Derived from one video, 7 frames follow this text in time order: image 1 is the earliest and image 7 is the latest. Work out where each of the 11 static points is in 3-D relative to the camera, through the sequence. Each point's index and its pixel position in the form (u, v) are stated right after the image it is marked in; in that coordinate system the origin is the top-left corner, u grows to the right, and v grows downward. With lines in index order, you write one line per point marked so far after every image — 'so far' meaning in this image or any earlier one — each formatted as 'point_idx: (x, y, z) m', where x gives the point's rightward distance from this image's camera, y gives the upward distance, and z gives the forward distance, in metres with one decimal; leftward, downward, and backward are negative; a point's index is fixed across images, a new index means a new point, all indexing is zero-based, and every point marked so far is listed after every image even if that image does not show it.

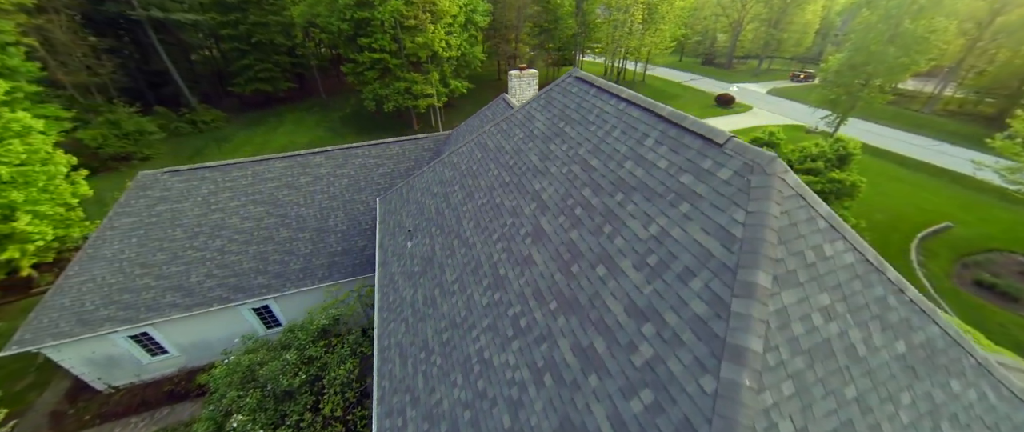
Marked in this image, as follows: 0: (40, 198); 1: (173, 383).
0: (-20.9, +0.8, +15.3) m
1: (-13.6, -6.3, +13.6) m
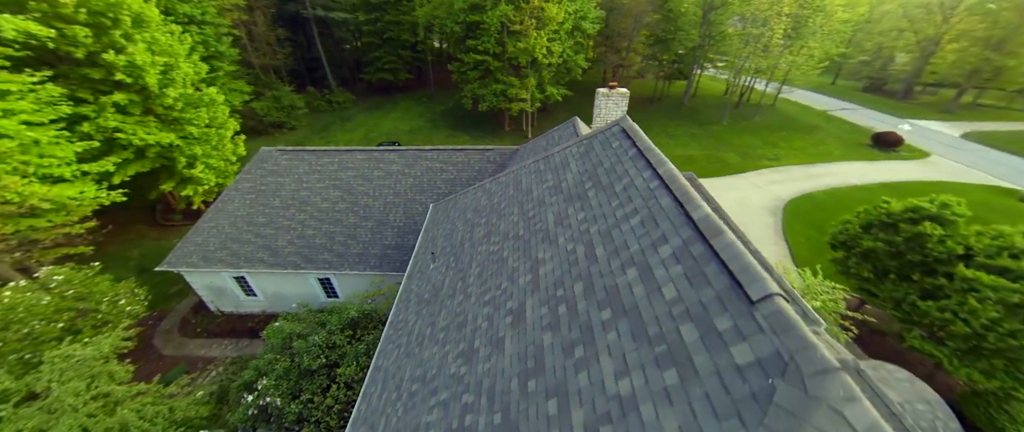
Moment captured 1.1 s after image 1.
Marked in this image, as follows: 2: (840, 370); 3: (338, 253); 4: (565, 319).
0: (-17.3, +3.6, +19.7) m
1: (-12.4, -4.8, +16.3) m
2: (+2.2, -1.1, +2.3) m
3: (-7.5, -1.5, +14.8) m
4: (+0.7, -1.4, +4.7) m
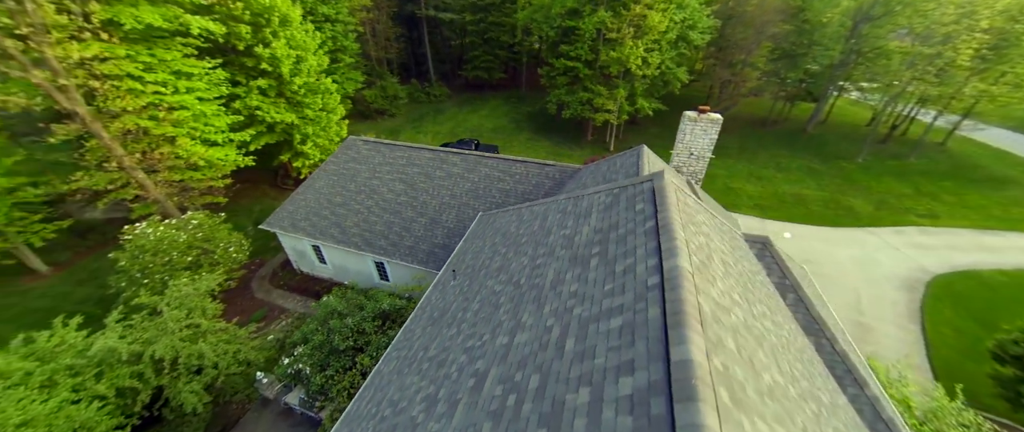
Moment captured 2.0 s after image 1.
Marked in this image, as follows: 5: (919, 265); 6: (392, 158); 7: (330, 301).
0: (-12.8, +5.5, +22.8) m
1: (-10.3, -3.6, +18.5) m
2: (+0.8, -2.2, +1.3) m
3: (-5.5, -1.1, +15.8) m
4: (0.0, -2.4, +4.0) m
5: (+20.9, -2.6, +17.5) m
6: (-6.0, +2.9, +17.2) m
7: (-7.4, -3.4, +13.7) m
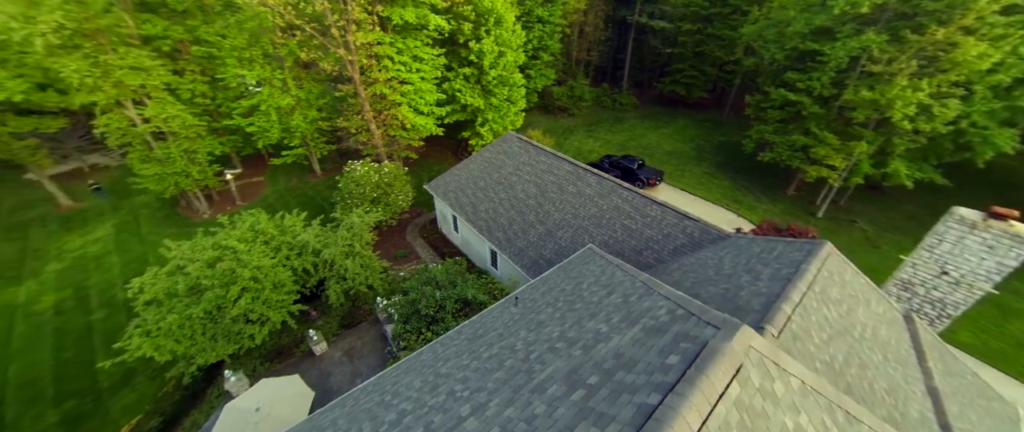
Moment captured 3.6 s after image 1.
0: (-1.0, +7.1, +25.3) m
1: (-3.8, -2.0, +21.1) m
2: (-1.8, -3.0, +0.7) m
3: (-0.2, -1.0, +16.3) m
4: (-1.3, -3.0, +3.5) m
5: (+22.1, -11.1, +6.1) m
6: (+1.3, +2.9, +17.5) m
7: (-3.4, -2.4, +15.5) m
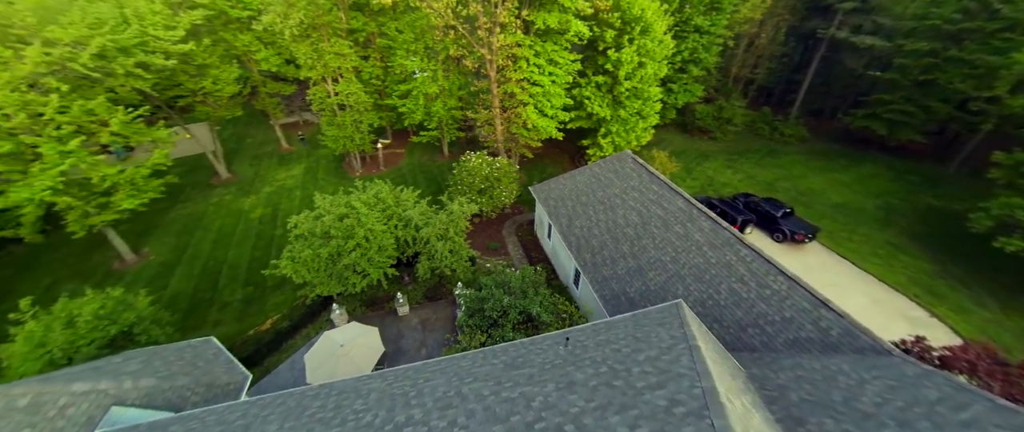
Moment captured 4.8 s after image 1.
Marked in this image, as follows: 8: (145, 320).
0: (+7.6, +5.7, +23.5) m
1: (+1.7, -2.3, +20.8) m
2: (-3.3, -2.9, +0.9) m
3: (+3.6, -2.0, +15.1) m
4: (-2.0, -3.2, +3.4) m
5: (+18.5, -16.5, -1.4) m
6: (+6.3, +1.4, +15.6) m
7: (+0.1, -2.6, +15.4) m
8: (-14.8, -4.2, +14.1) m
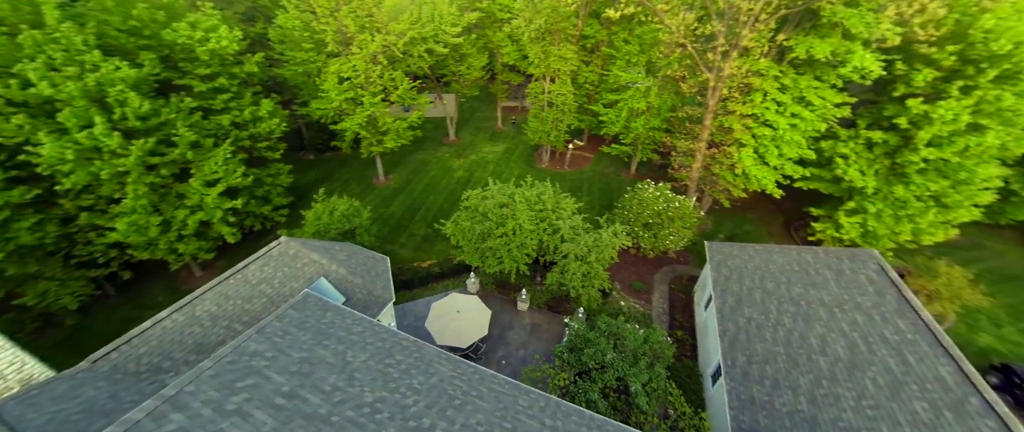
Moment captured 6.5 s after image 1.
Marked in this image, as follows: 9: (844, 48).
0: (+17.7, -0.2, +16.1) m
1: (+8.8, -5.3, +17.3) m
2: (-5.0, -2.2, +2.4) m
3: (+7.7, -5.2, +11.3) m
4: (-2.8, -3.2, +3.9) m
5: (+6.8, -22.2, -9.0) m
6: (+11.2, -3.0, +10.2) m
7: (+4.8, -4.5, +13.4) m
8: (-8.3, -0.7, +19.5) m
9: (+14.6, +7.4, +14.8) m
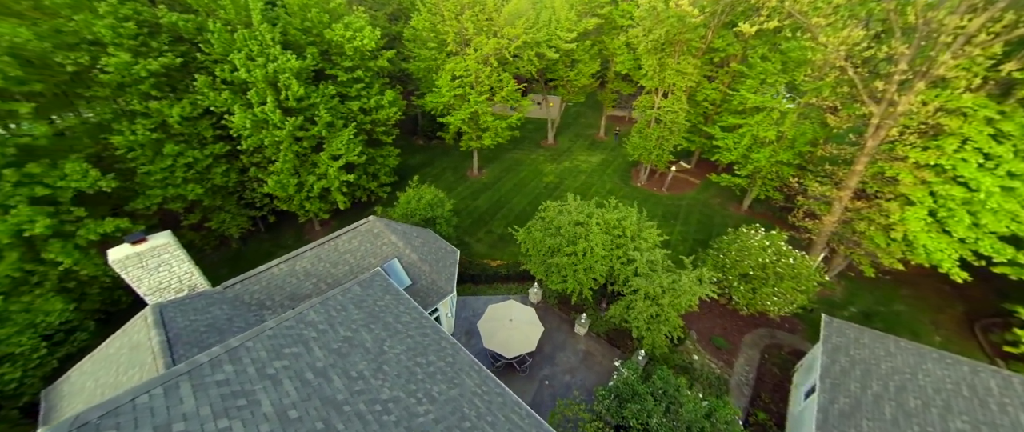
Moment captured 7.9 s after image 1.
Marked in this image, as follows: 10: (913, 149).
0: (+19.8, -4.3, +10.3) m
1: (+10.8, -7.8, +14.1) m
2: (-5.8, -1.9, +3.5) m
3: (+8.2, -7.4, +8.7) m
4: (-3.5, -3.3, +4.4) m
5: (-1.4, -23.6, -10.0) m
6: (+11.6, -5.8, +6.5) m
7: (+6.1, -6.2, +11.4) m
8: (-3.9, -0.1, +20.8) m
9: (+17.9, +3.7, +9.7) m
10: (+16.0, +2.7, +13.6) m
